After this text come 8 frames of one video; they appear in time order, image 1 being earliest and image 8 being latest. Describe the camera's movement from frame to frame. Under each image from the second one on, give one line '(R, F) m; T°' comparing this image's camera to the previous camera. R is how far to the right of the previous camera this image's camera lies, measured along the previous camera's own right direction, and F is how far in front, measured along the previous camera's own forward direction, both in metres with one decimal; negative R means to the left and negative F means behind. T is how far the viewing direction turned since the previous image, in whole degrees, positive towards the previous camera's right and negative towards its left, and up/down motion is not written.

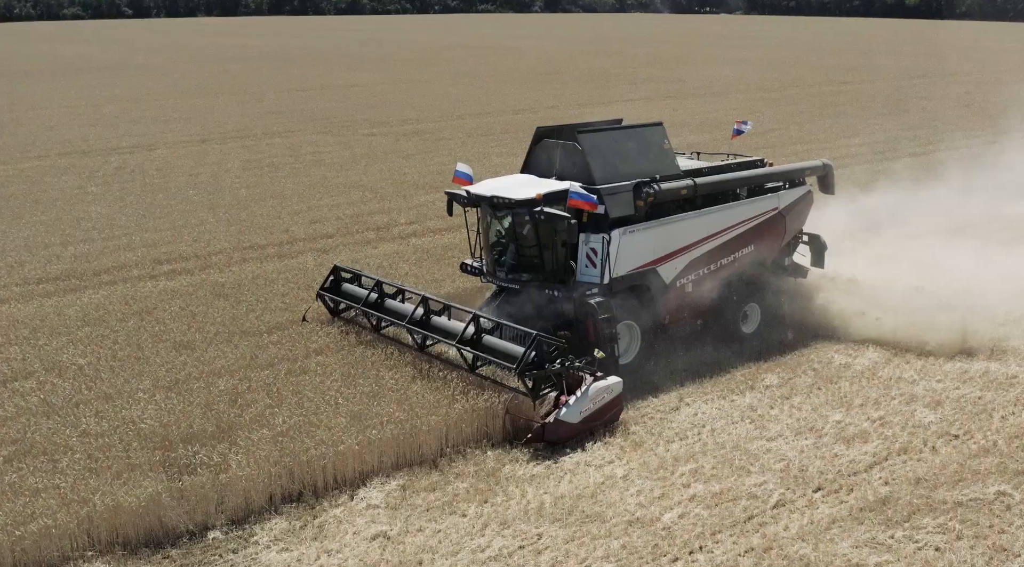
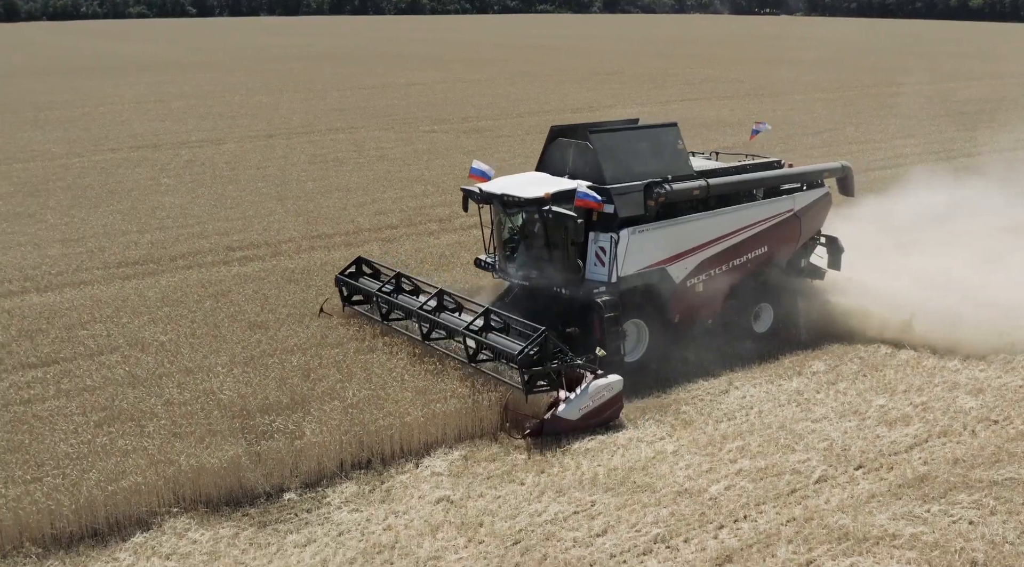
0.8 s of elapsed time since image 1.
(-0.1, -0.4) m; -3°
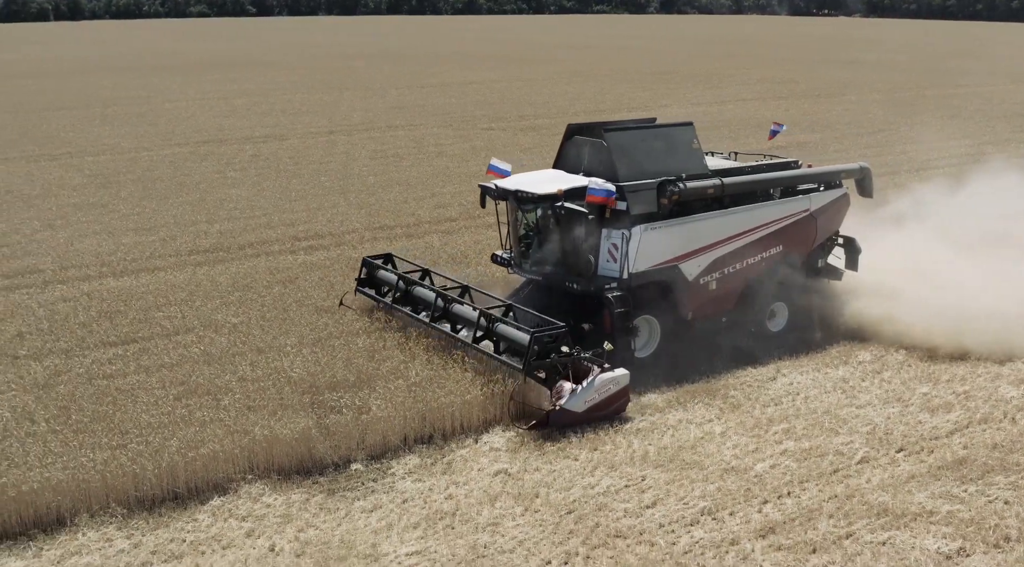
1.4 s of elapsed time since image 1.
(-0.1, -0.4) m; -3°
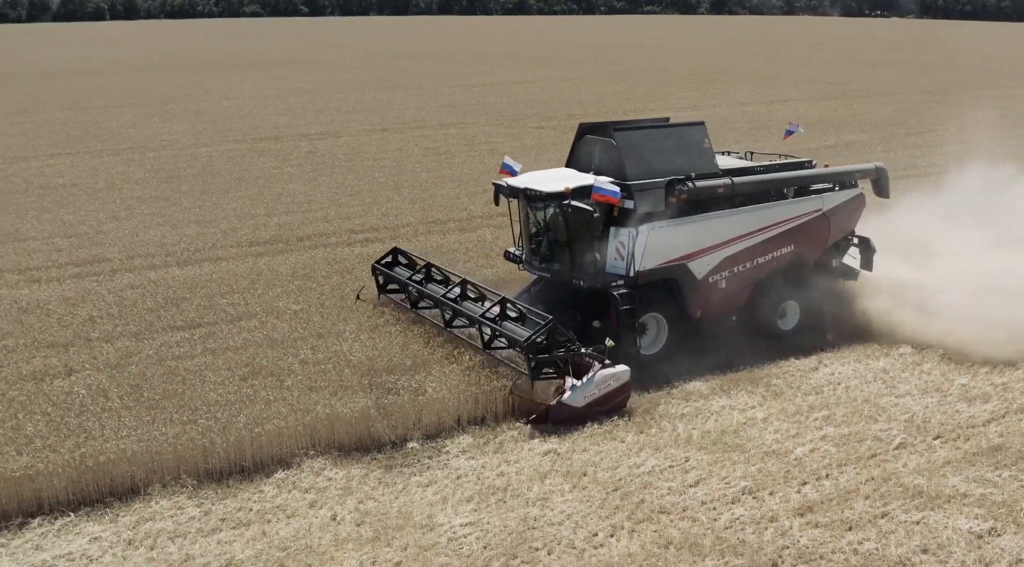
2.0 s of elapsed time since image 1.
(-0.1, -0.4) m; -3°
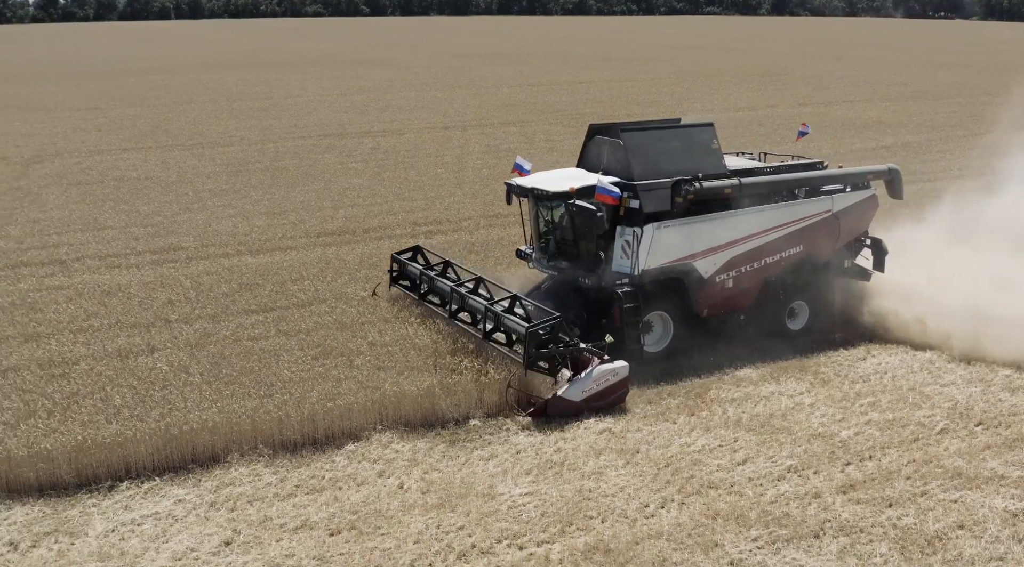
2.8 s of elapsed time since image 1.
(-0.1, -0.5) m; -3°
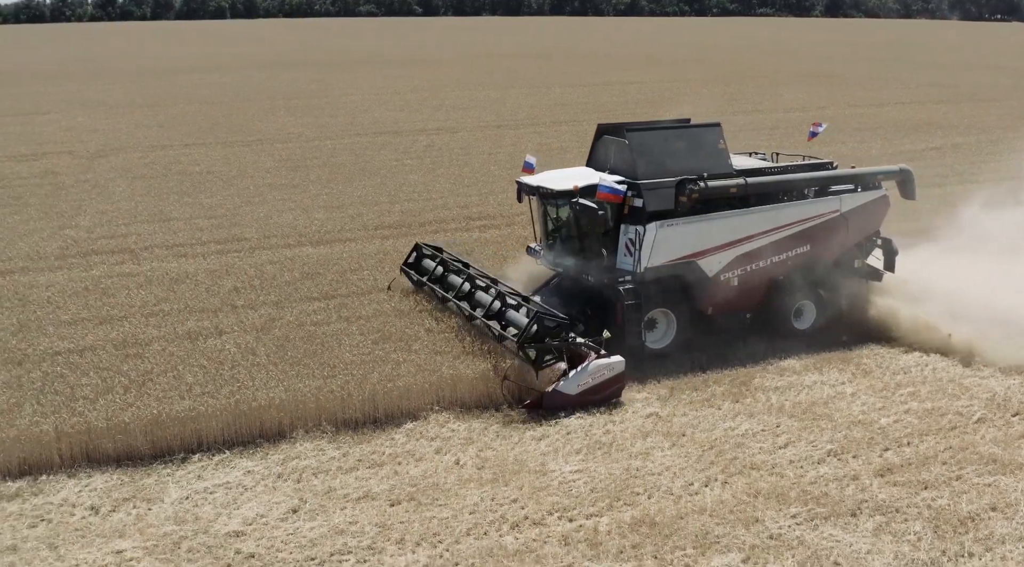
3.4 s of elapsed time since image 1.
(-0.1, -0.4) m; -3°
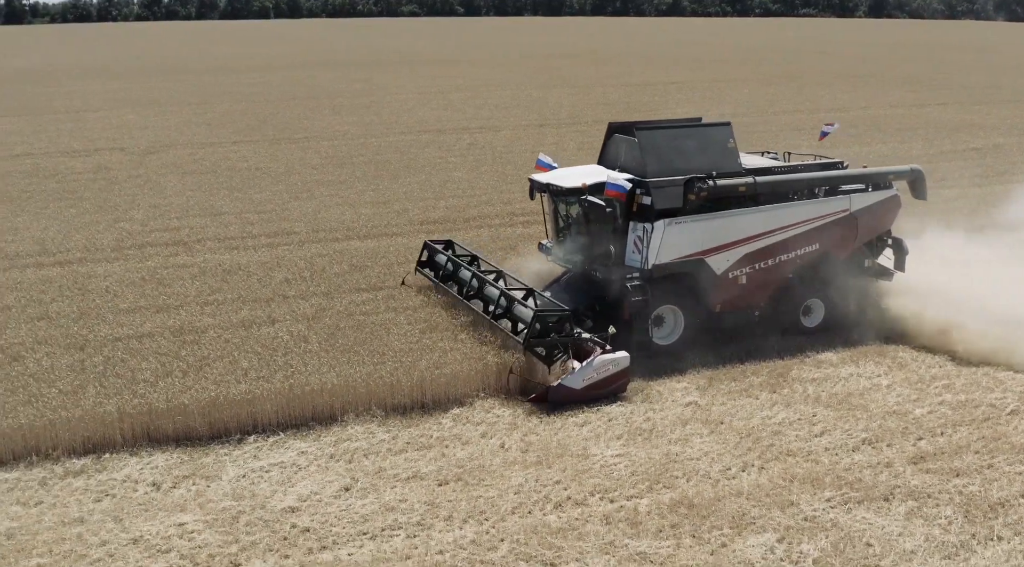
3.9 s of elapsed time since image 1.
(-0.1, -0.4) m; -2°
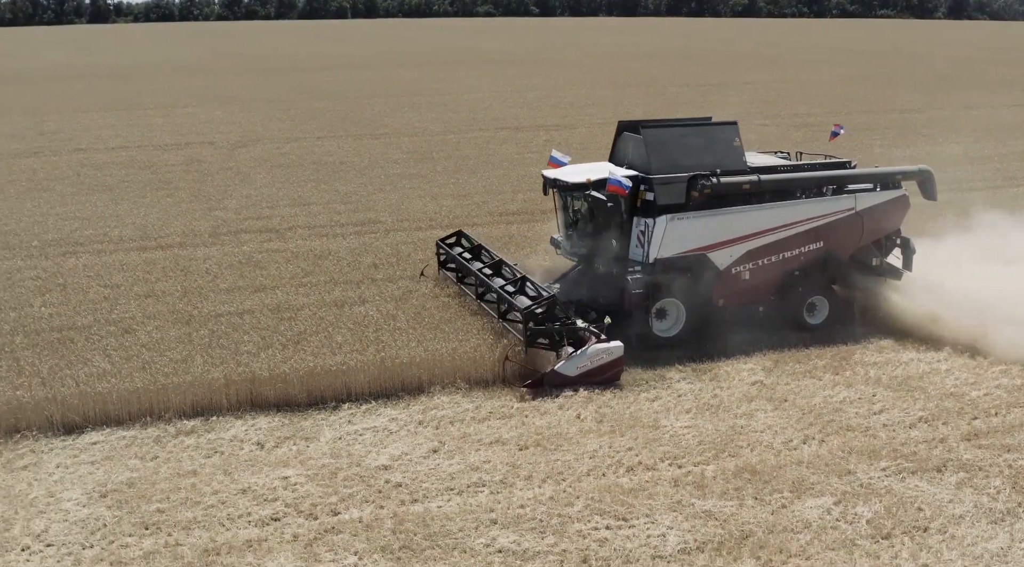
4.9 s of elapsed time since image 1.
(-0.1, -0.7) m; -4°
